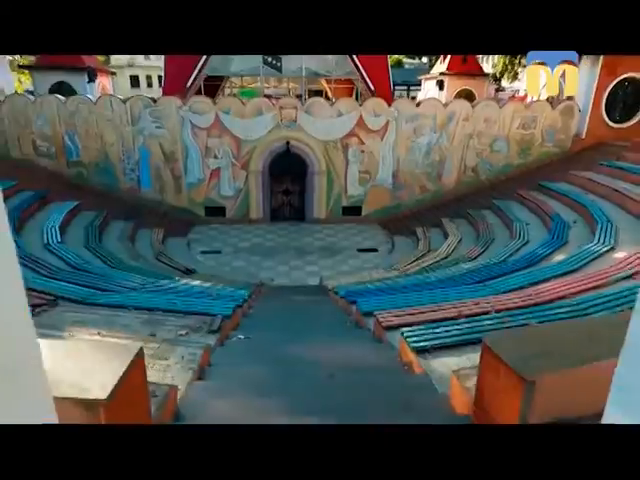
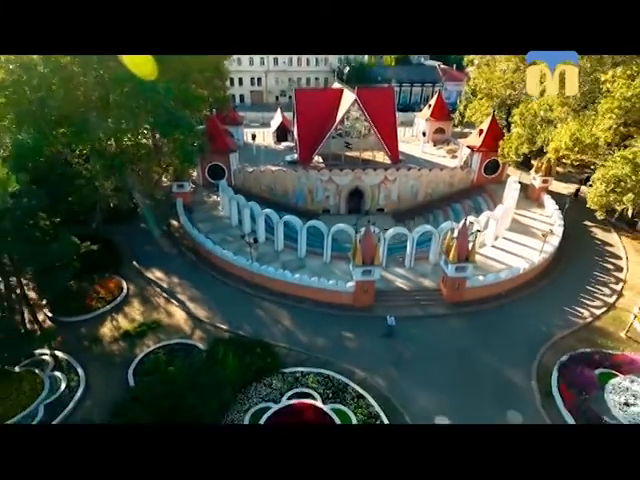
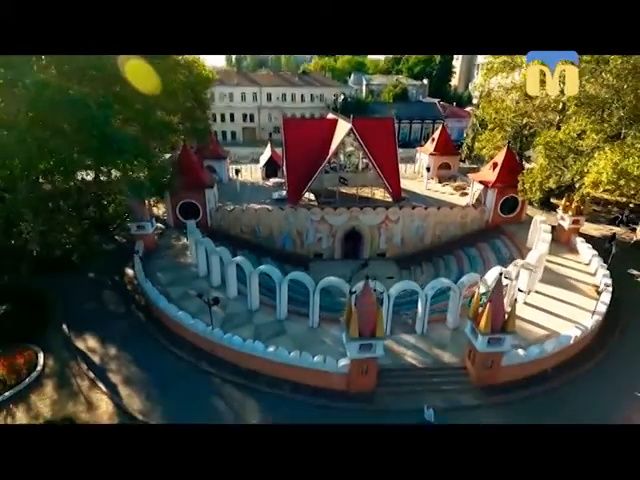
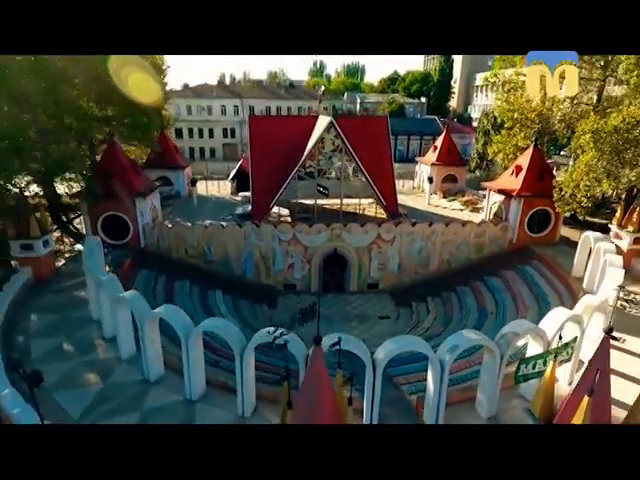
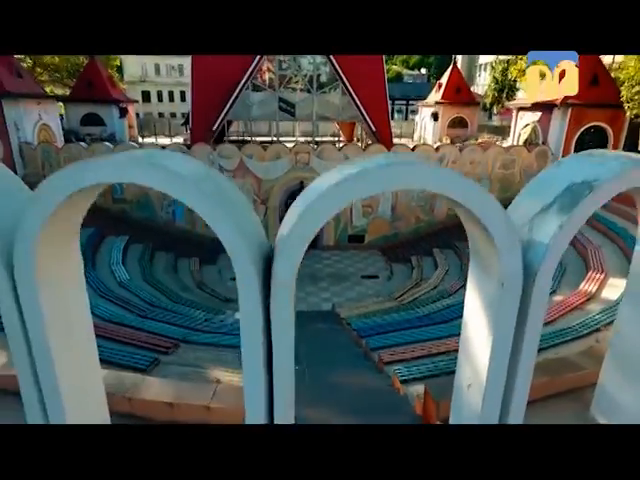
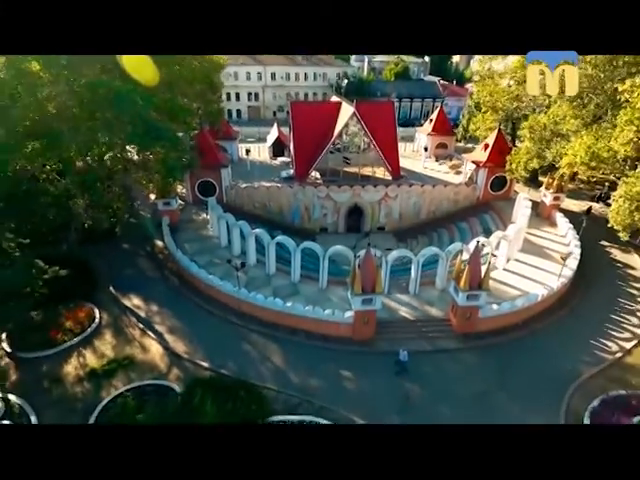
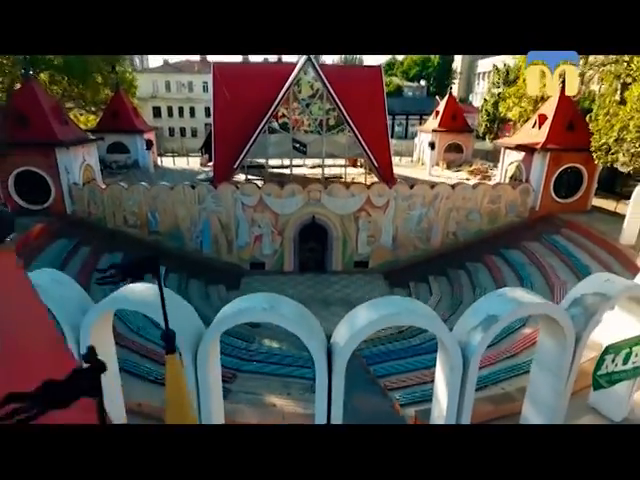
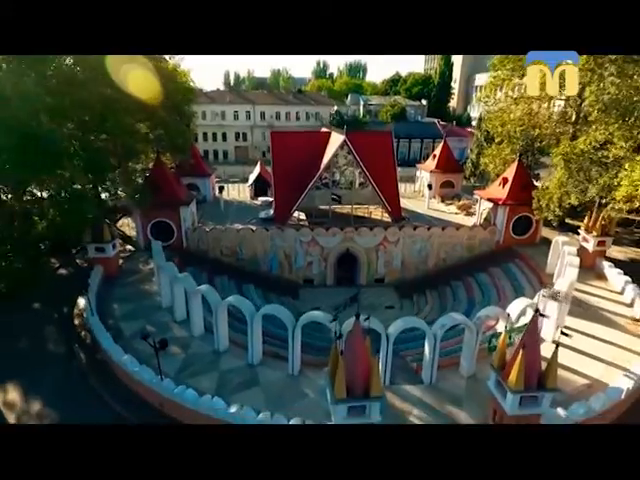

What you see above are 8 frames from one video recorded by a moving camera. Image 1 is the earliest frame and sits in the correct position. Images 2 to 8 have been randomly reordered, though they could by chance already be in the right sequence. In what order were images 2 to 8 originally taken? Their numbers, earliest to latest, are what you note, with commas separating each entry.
5, 7, 4, 8, 3, 6, 2
